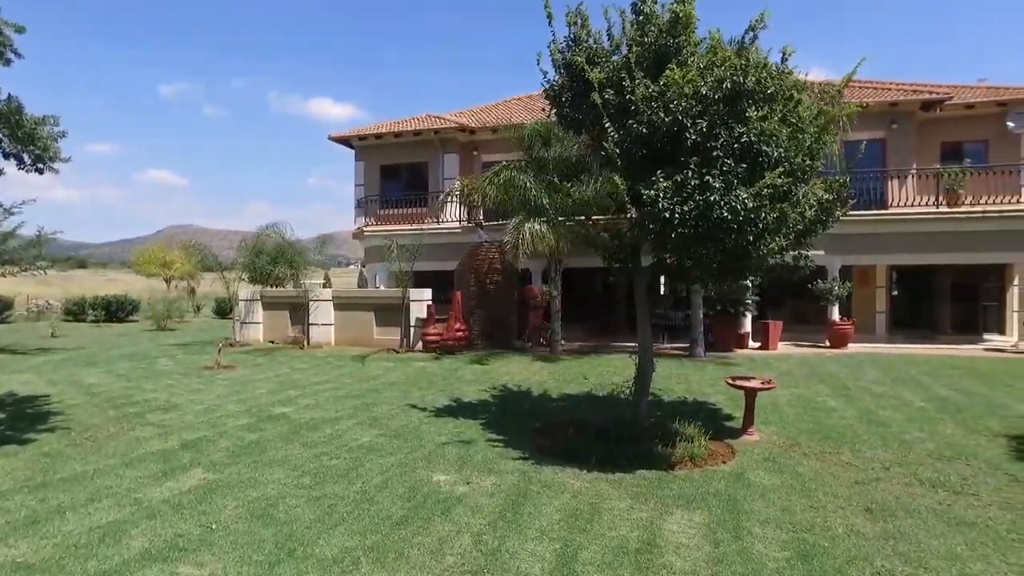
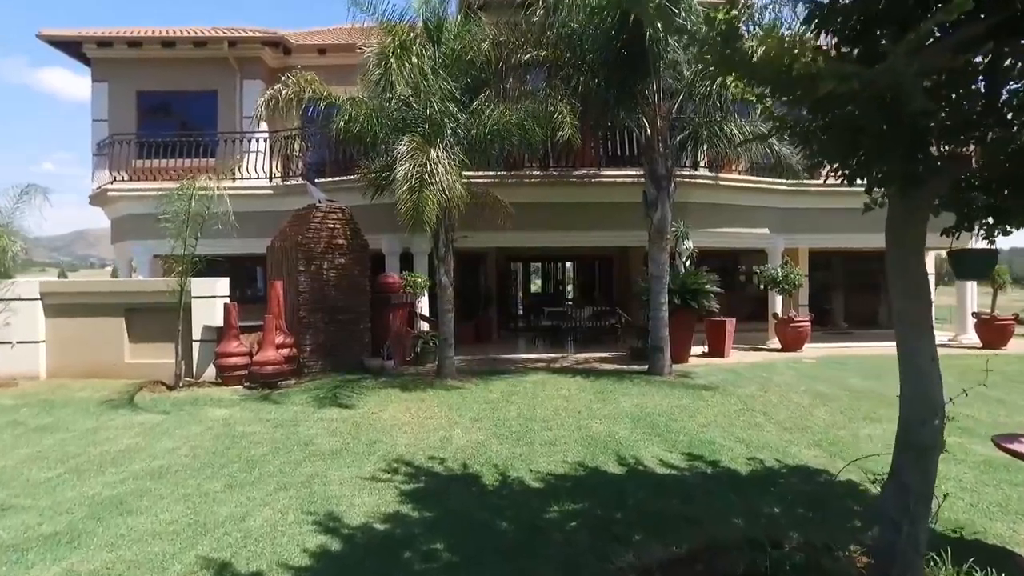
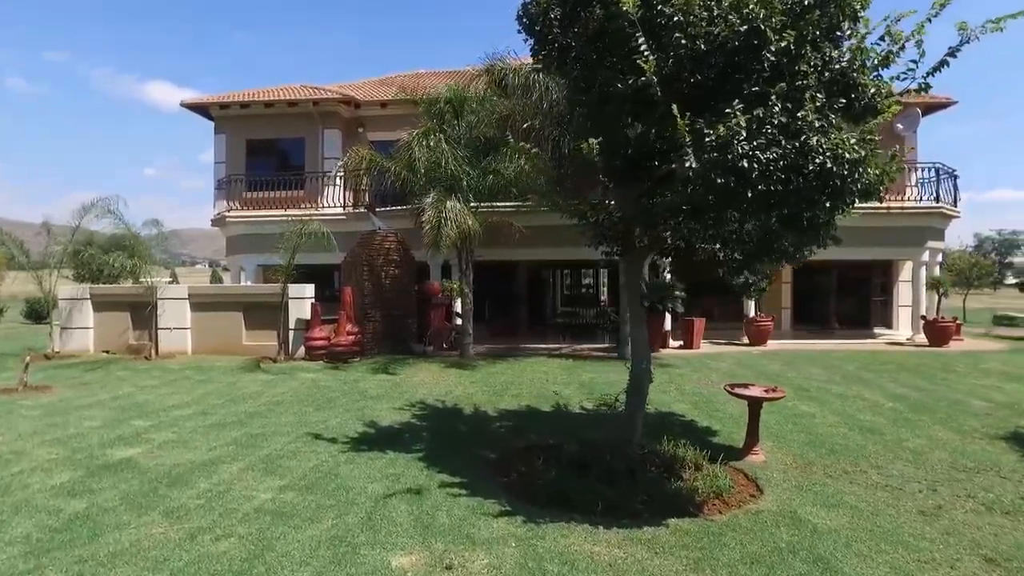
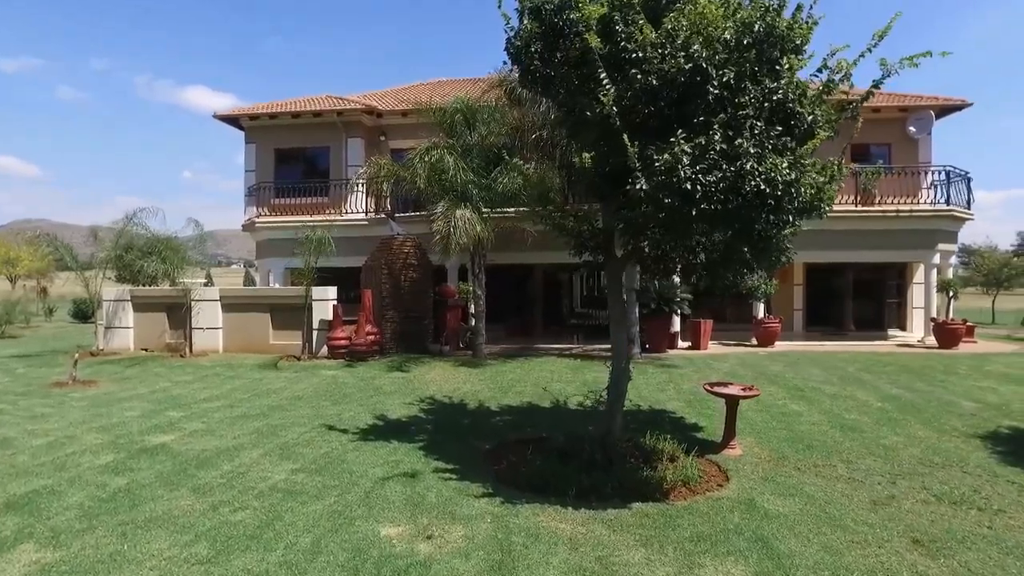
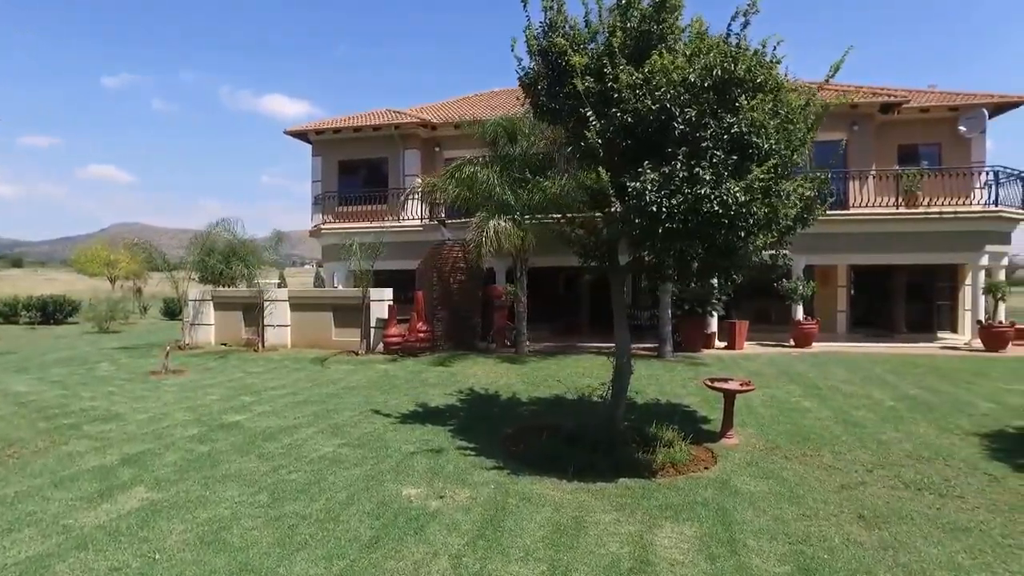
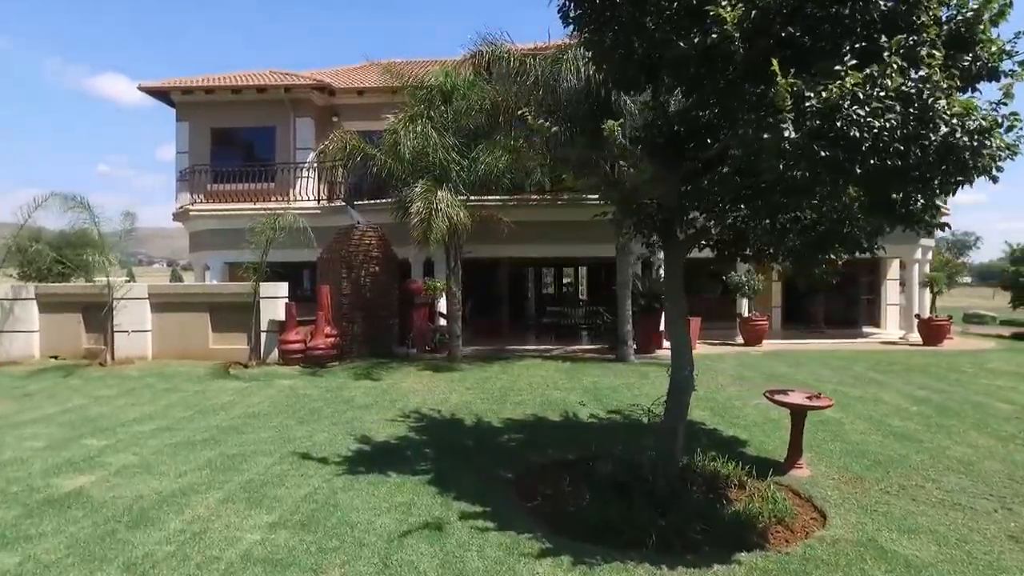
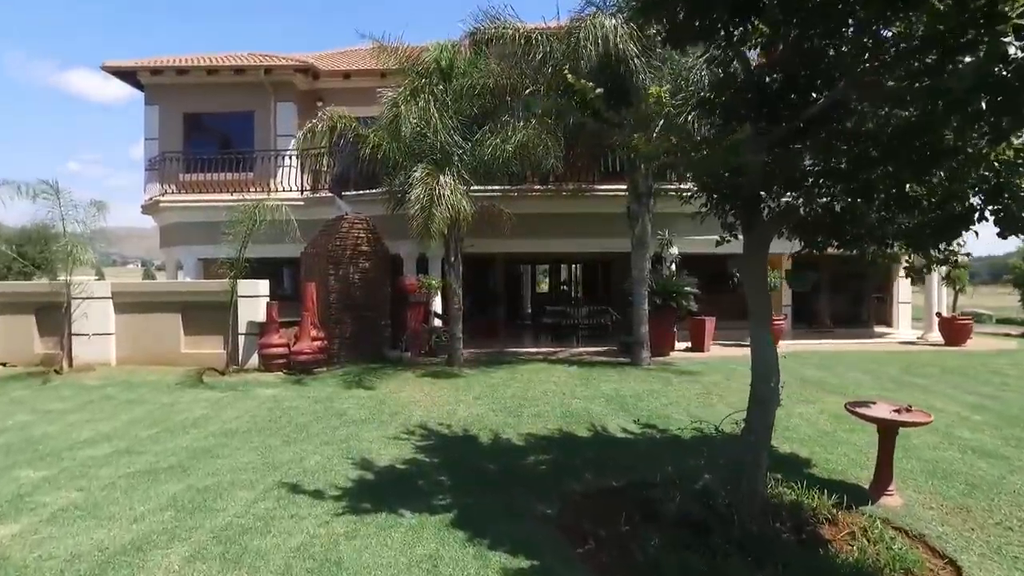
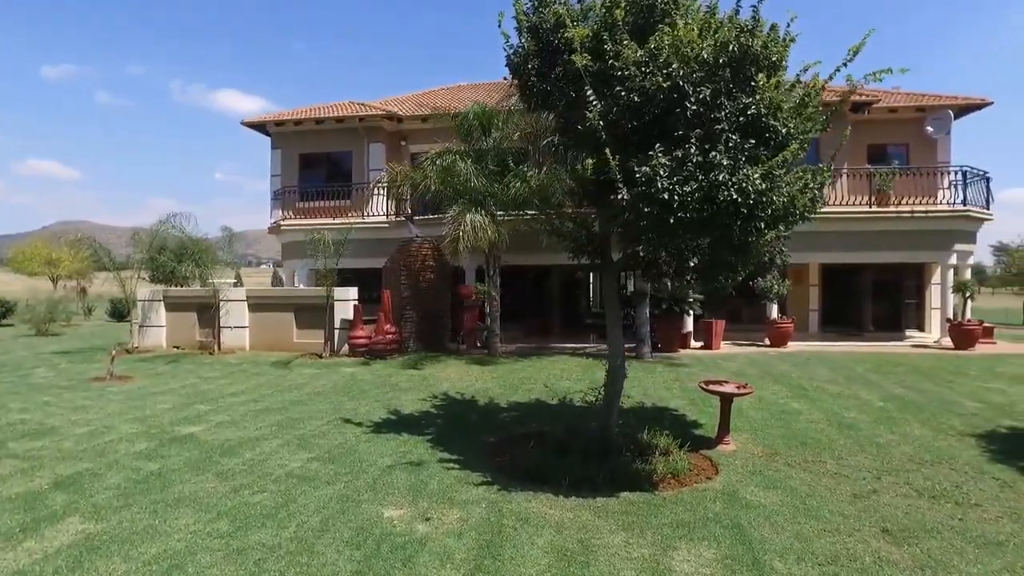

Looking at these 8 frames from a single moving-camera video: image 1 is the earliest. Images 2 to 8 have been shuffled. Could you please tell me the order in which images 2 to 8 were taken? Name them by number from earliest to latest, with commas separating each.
5, 8, 4, 3, 6, 7, 2
